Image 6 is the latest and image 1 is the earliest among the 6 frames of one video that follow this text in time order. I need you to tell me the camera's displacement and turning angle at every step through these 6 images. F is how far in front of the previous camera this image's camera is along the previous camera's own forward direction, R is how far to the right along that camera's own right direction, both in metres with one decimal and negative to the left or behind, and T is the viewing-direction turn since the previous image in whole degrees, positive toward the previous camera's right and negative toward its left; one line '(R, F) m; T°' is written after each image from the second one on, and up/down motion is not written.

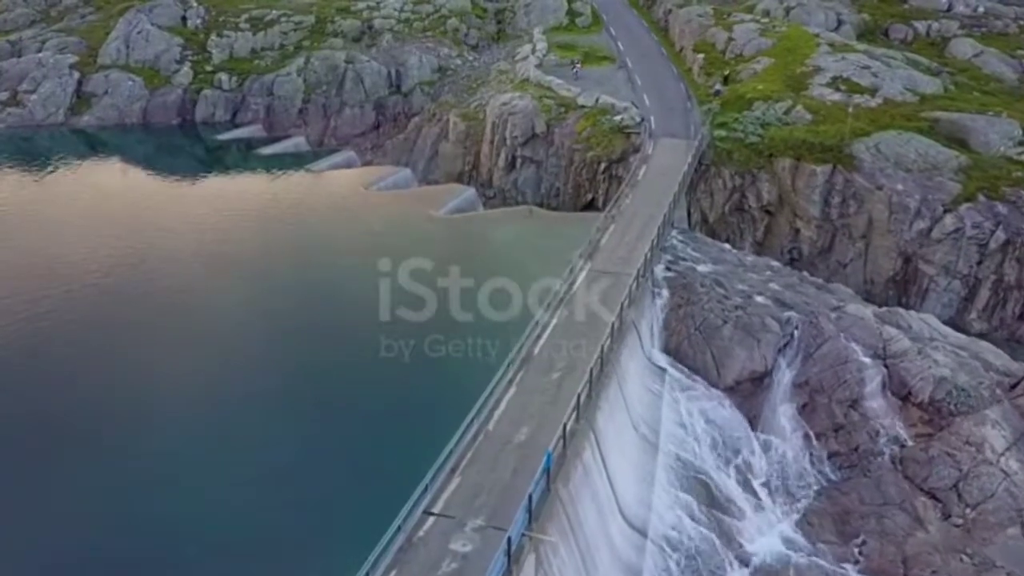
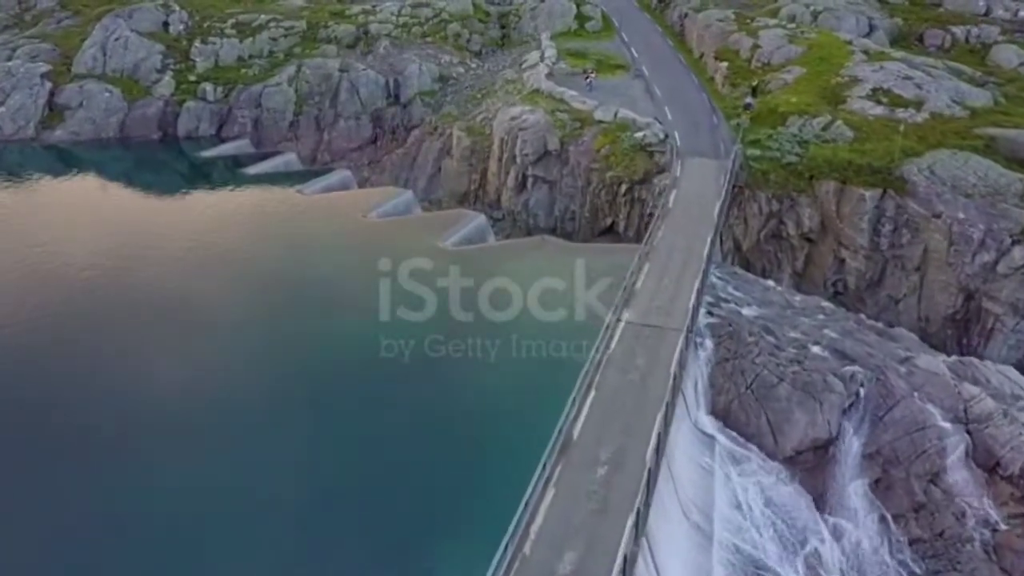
(-1.1, +4.4) m; 0°
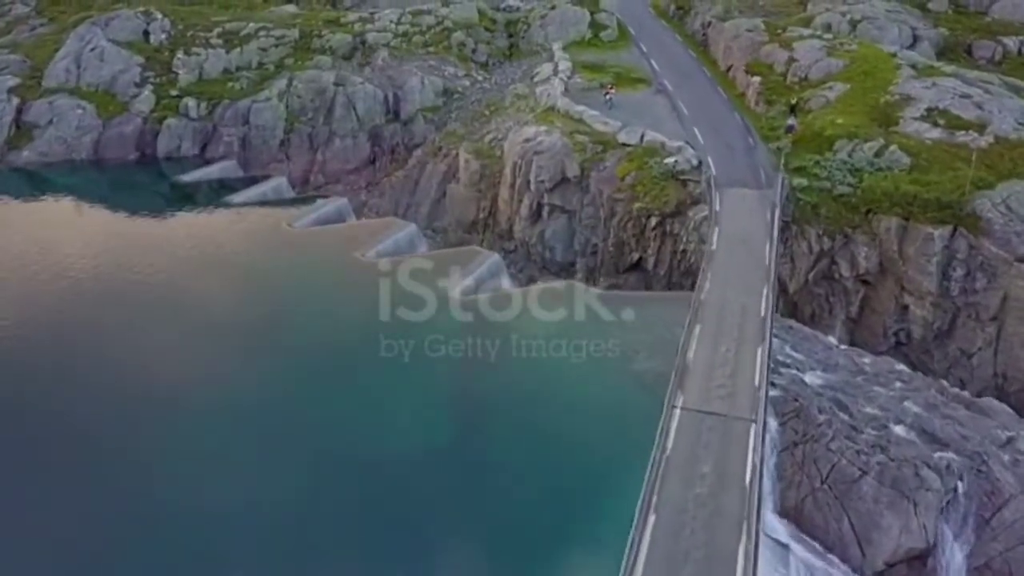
(-1.0, +4.8) m; 0°
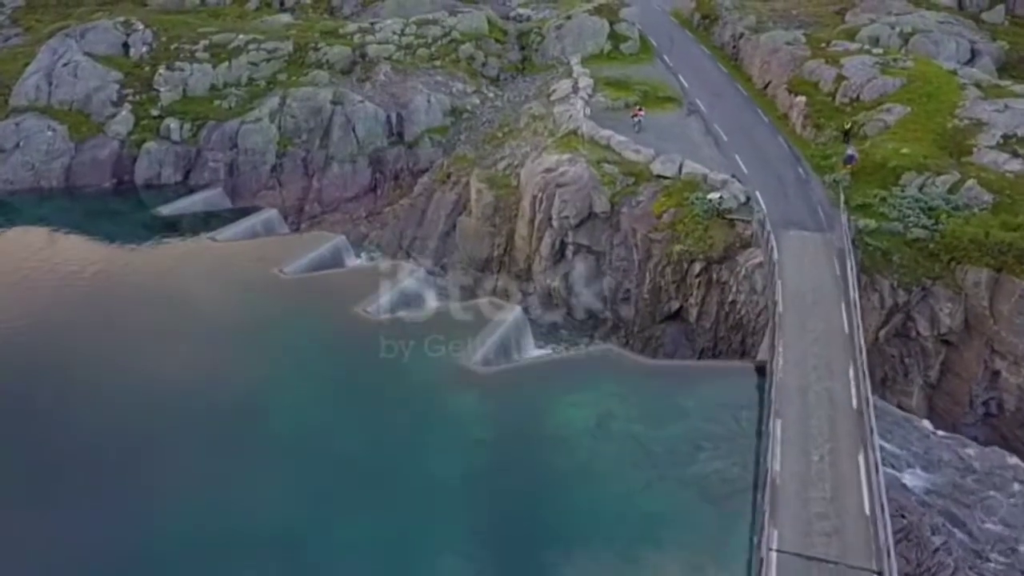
(-1.1, +5.0) m; 0°
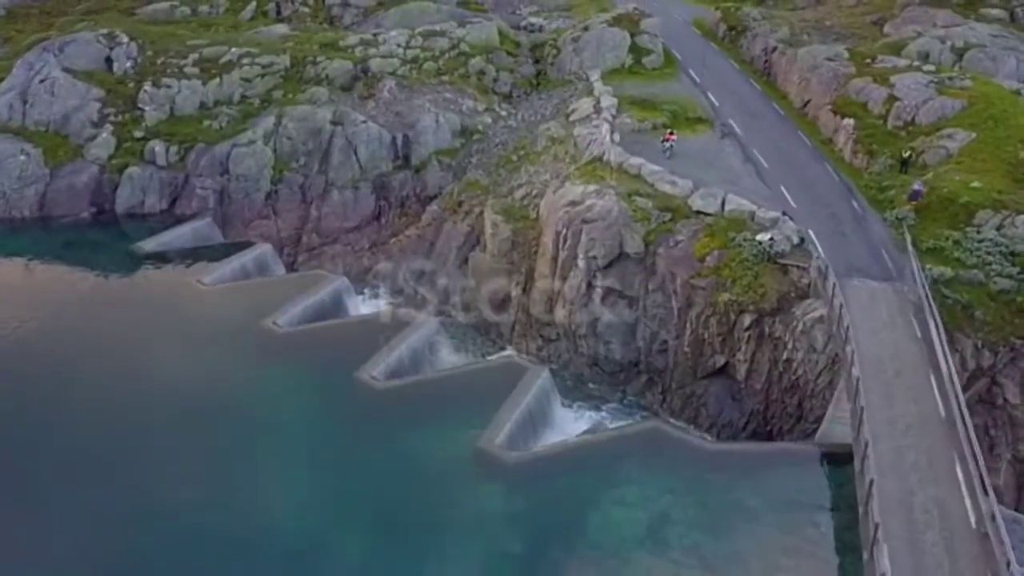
(-1.0, +4.1) m; 0°
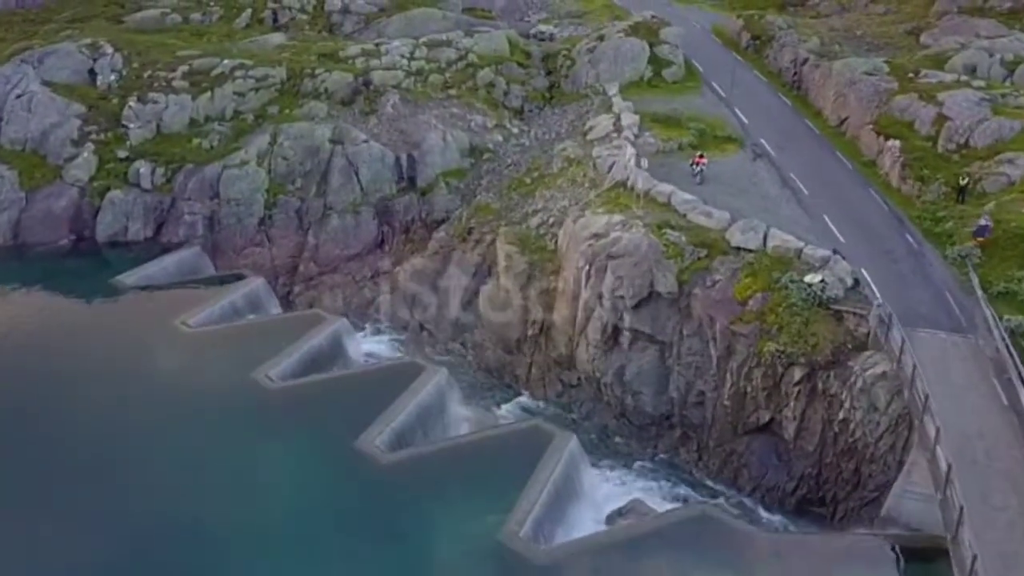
(-0.7, +3.3) m; 0°
